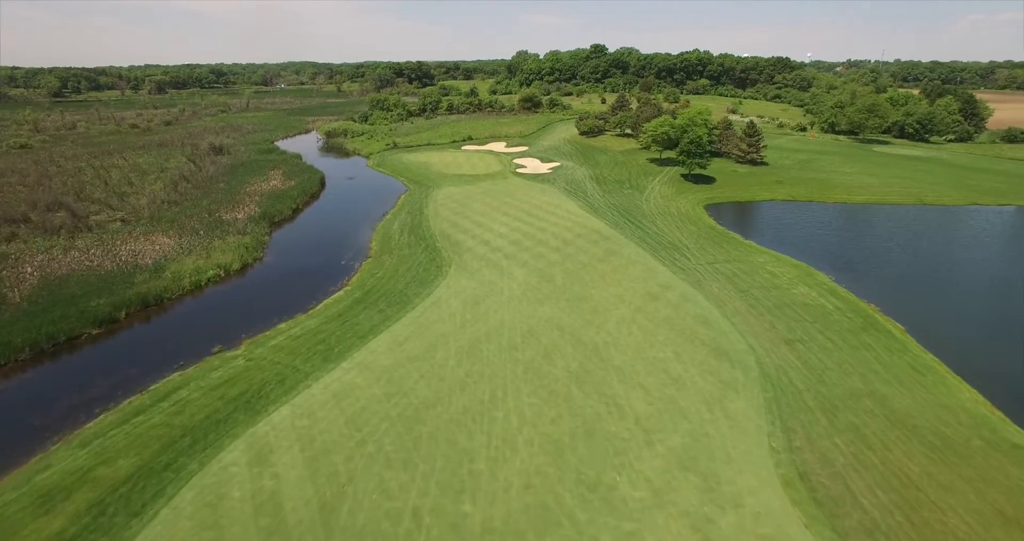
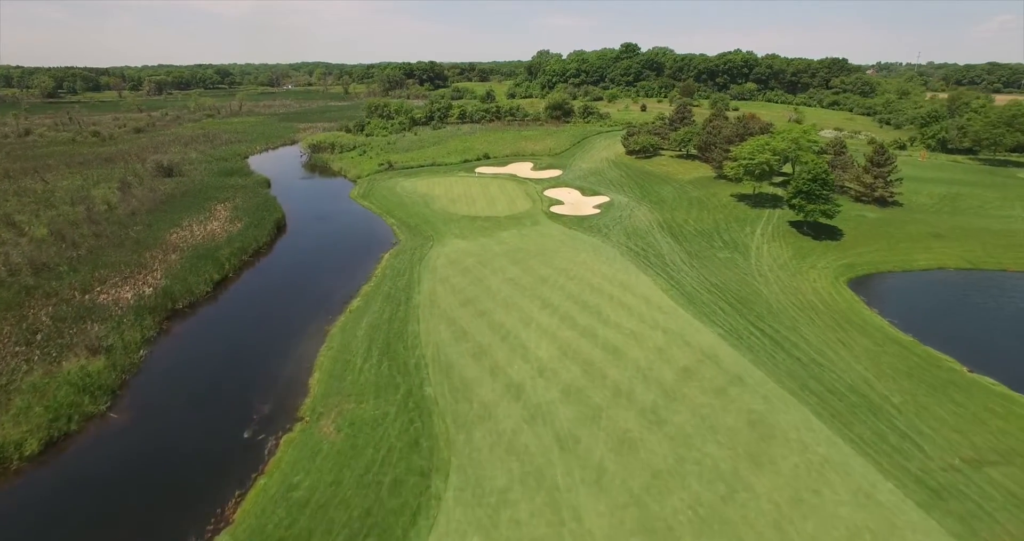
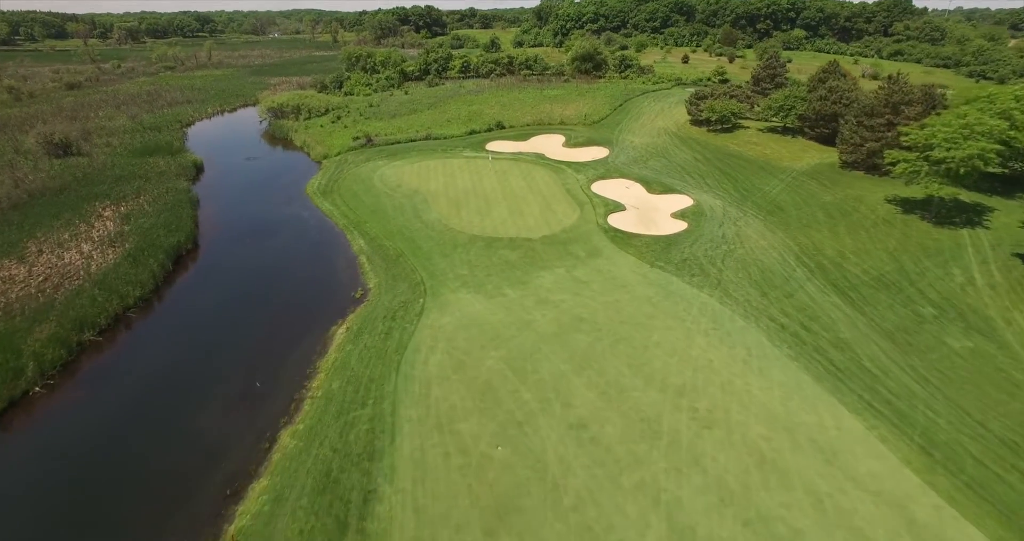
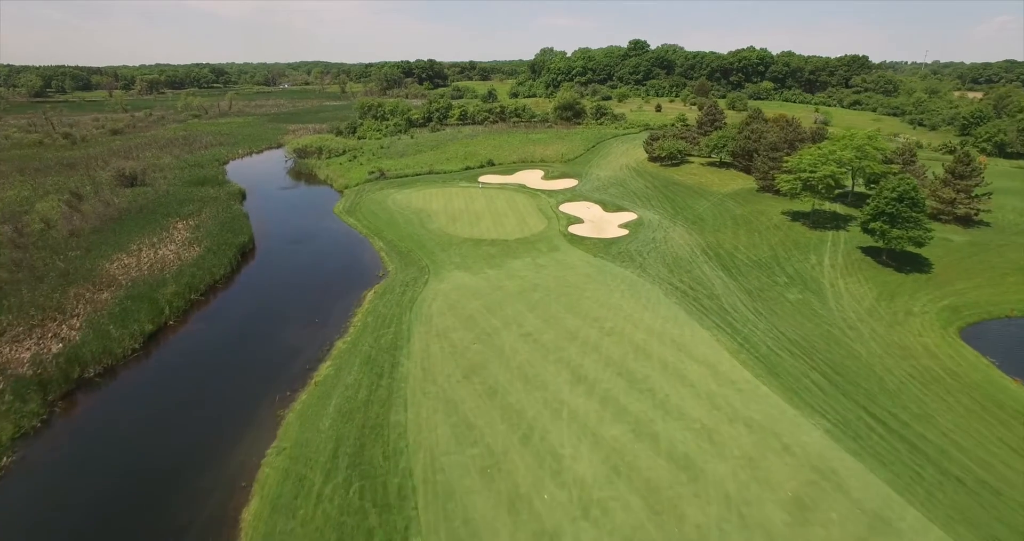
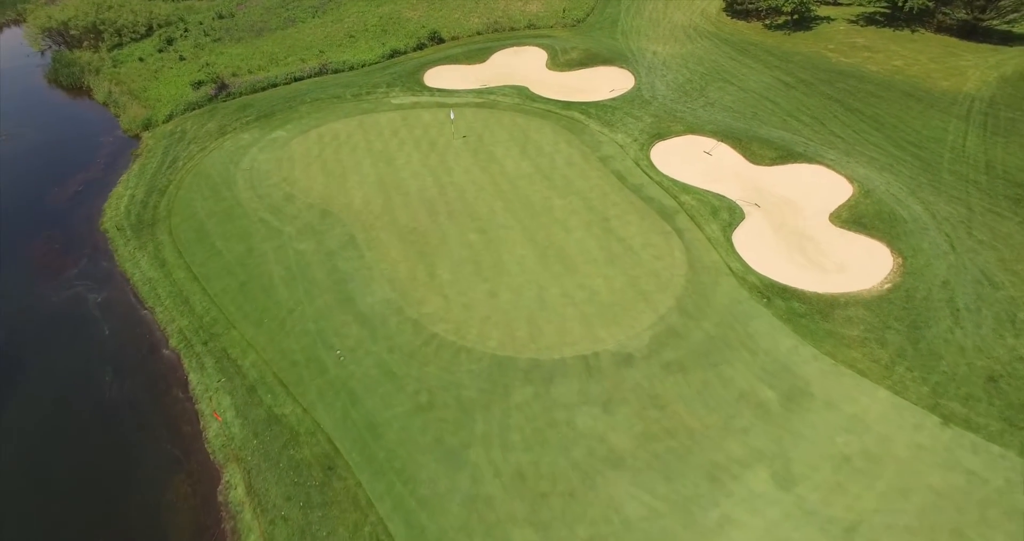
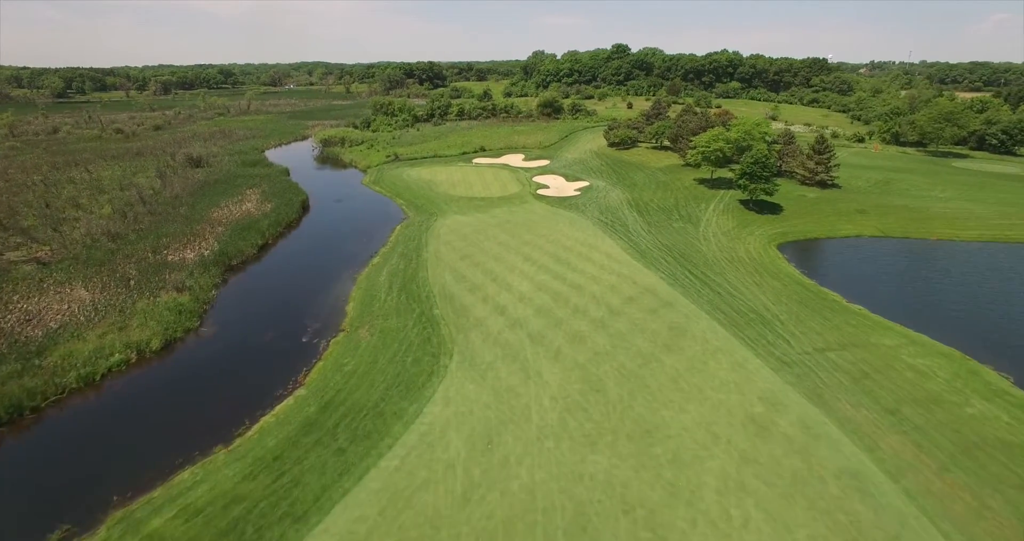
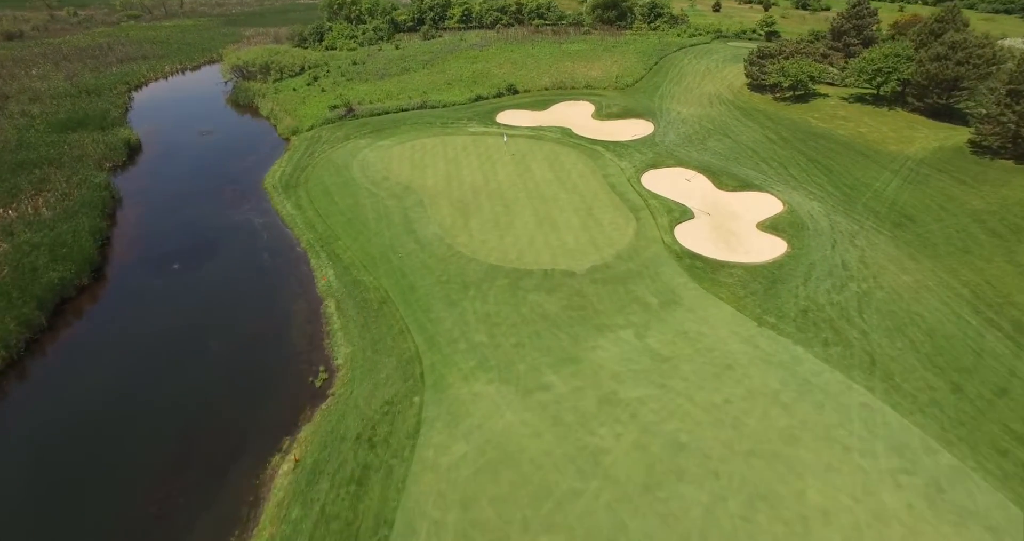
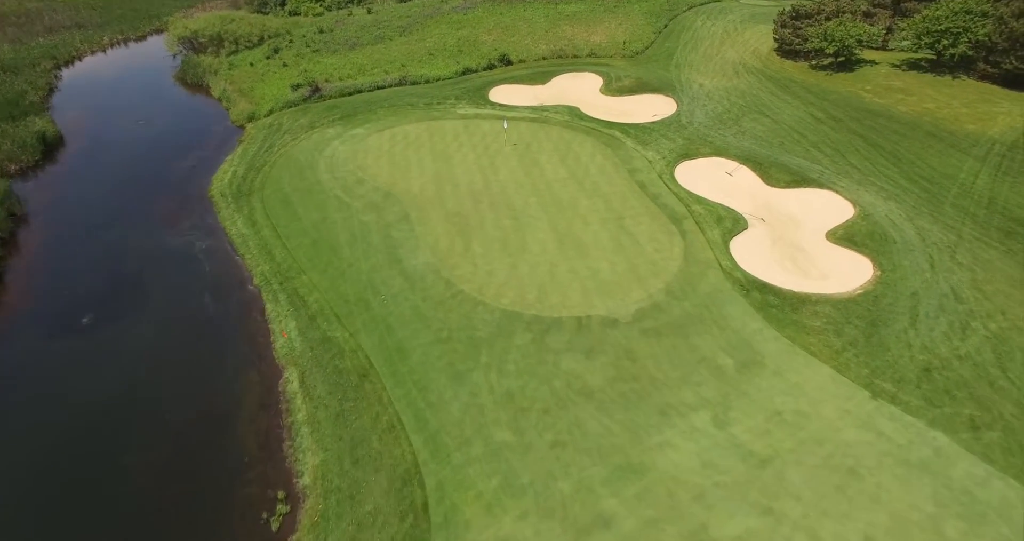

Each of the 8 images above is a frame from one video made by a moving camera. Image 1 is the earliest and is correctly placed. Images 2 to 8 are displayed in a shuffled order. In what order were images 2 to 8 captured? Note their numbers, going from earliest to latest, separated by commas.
6, 2, 4, 3, 7, 8, 5
